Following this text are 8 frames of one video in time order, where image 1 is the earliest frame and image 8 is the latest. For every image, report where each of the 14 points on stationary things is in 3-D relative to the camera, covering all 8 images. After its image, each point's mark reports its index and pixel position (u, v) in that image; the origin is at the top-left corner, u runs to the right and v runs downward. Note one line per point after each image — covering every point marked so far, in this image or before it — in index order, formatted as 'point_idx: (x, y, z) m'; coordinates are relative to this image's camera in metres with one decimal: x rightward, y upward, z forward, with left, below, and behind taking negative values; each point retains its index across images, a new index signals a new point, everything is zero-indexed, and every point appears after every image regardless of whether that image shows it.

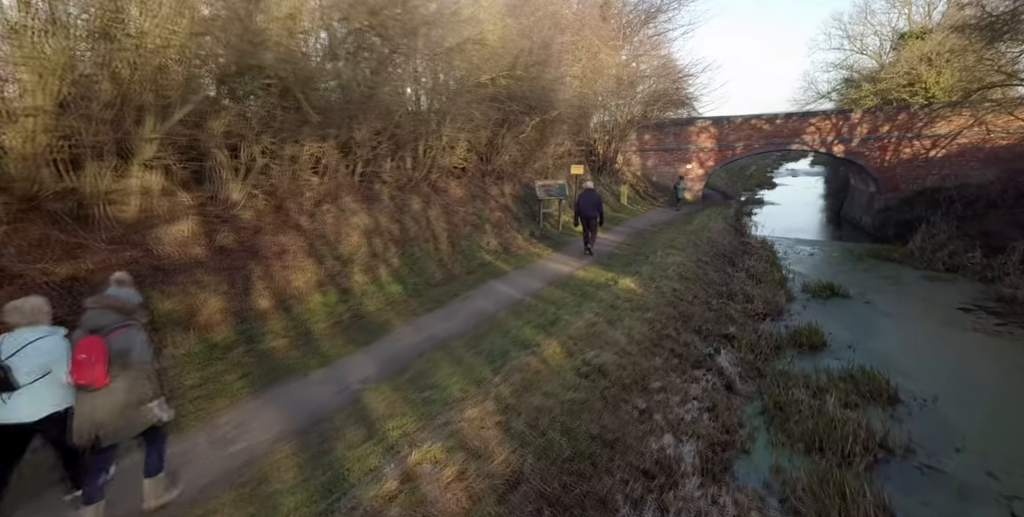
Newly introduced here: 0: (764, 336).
0: (+4.8, -1.5, +9.6) m
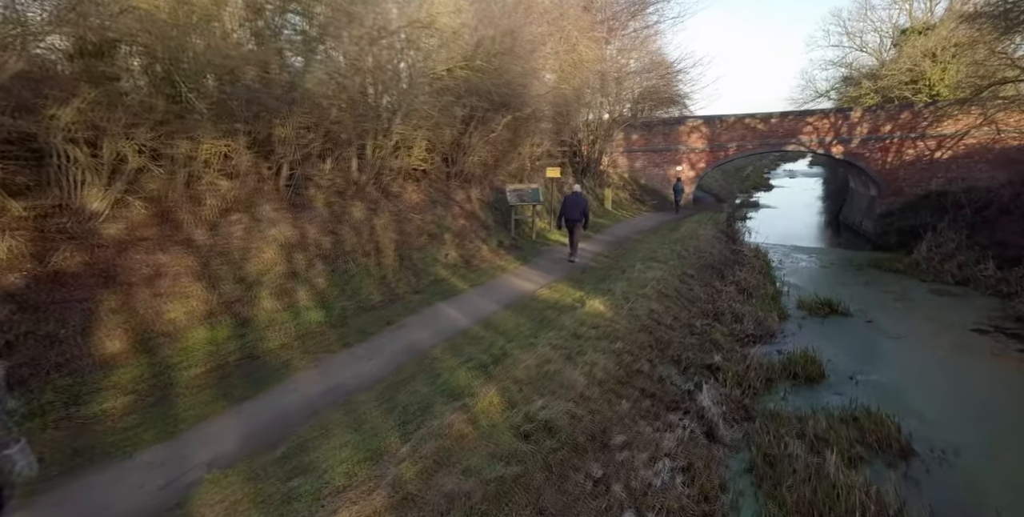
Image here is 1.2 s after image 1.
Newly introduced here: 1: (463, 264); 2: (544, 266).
0: (+4.0, -1.8, +8.4) m
1: (-1.0, -0.1, +10.2) m
2: (+0.8, -0.1, +11.1) m
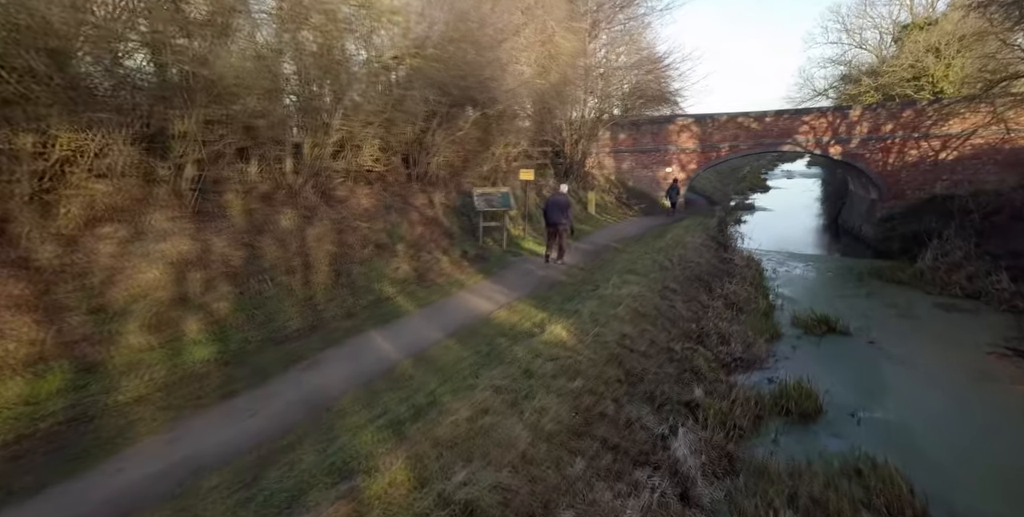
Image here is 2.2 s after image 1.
0: (+3.3, -2.1, +7.2) m
1: (-1.7, -0.4, +9.0) m
2: (+0.1, -0.4, +9.9) m
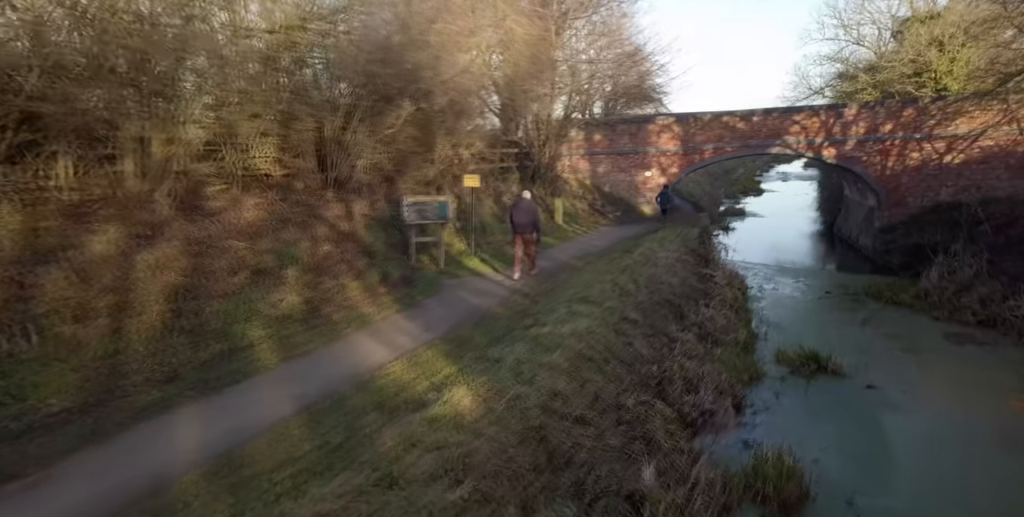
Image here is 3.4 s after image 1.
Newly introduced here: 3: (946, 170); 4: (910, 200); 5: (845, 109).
0: (+2.0, -2.5, +5.4) m
1: (-2.9, -0.8, +7.1) m
2: (-1.1, -0.8, +8.0) m
3: (+15.1, +3.1, +17.6) m
4: (+14.1, +2.1, +17.9) m
5: (+12.0, +5.4, +18.3) m
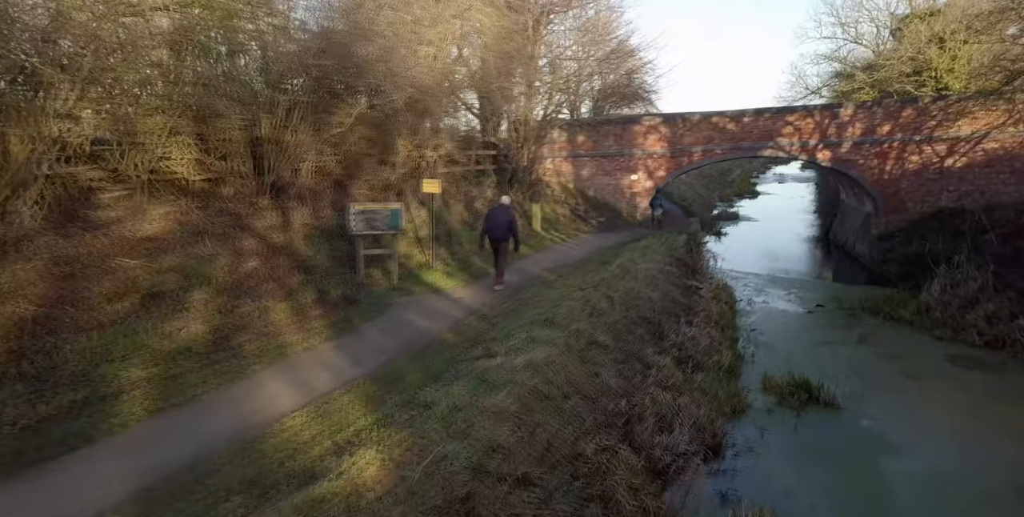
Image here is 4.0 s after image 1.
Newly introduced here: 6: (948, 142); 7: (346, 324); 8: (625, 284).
0: (+1.3, -2.8, +4.4) m
1: (-3.7, -1.1, +6.1) m
2: (-1.9, -1.1, +7.0) m
3: (+14.3, +2.8, +16.7) m
4: (+13.3, +1.8, +17.0) m
5: (+11.3, +5.1, +17.4) m
6: (+14.2, +3.8, +16.5) m
7: (-2.4, -0.9, +7.3) m
8: (+2.5, -0.5, +11.0) m
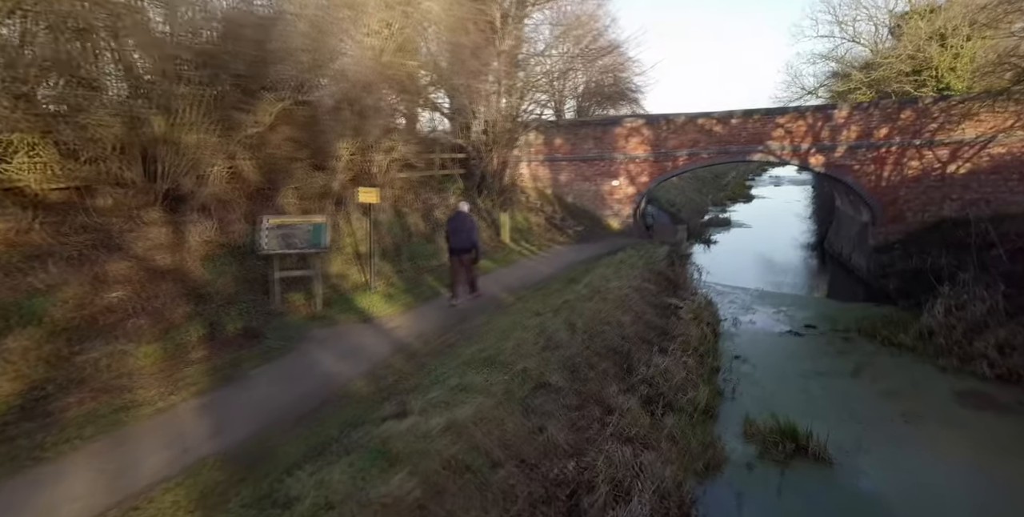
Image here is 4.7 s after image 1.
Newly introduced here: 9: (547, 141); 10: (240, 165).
0: (+0.5, -3.1, +3.1) m
1: (-4.5, -1.4, +4.7) m
2: (-2.7, -1.4, +5.6) m
3: (+13.4, +2.4, +15.5) m
4: (+12.4, +1.4, +15.8) m
5: (+10.3, +4.7, +16.2) m
6: (+13.3, +3.4, +15.4) m
7: (-3.3, -1.3, +6.0) m
8: (+1.6, -0.9, +9.7) m
9: (+1.3, +4.4, +18.8) m
10: (-4.4, +1.5, +8.2) m
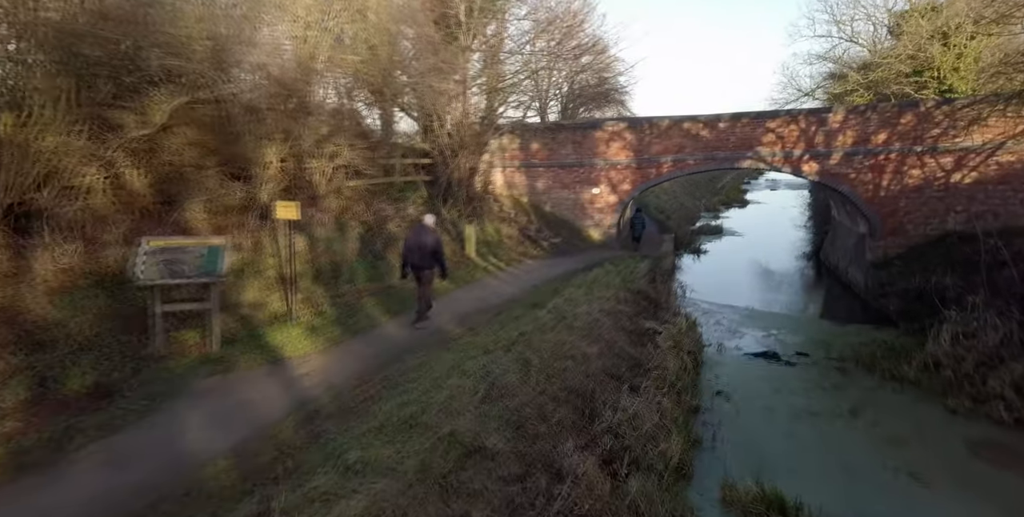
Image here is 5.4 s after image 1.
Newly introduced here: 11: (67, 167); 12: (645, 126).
0: (-0.3, -3.5, +1.8) m
1: (-5.3, -1.8, +3.4) m
2: (-3.6, -1.8, +4.3) m
3: (+12.5, +1.9, +14.4) m
4: (+11.5, +0.9, +14.6) m
5: (+9.4, +4.3, +15.0) m
6: (+12.4, +2.9, +14.2) m
7: (-4.1, -1.7, +4.7) m
8: (+0.7, -1.3, +8.4) m
9: (+0.4, +4.0, +17.5) m
10: (-5.2, +1.1, +6.8) m
11: (-5.5, +1.1, +6.1) m
12: (+4.3, +4.3, +16.4) m
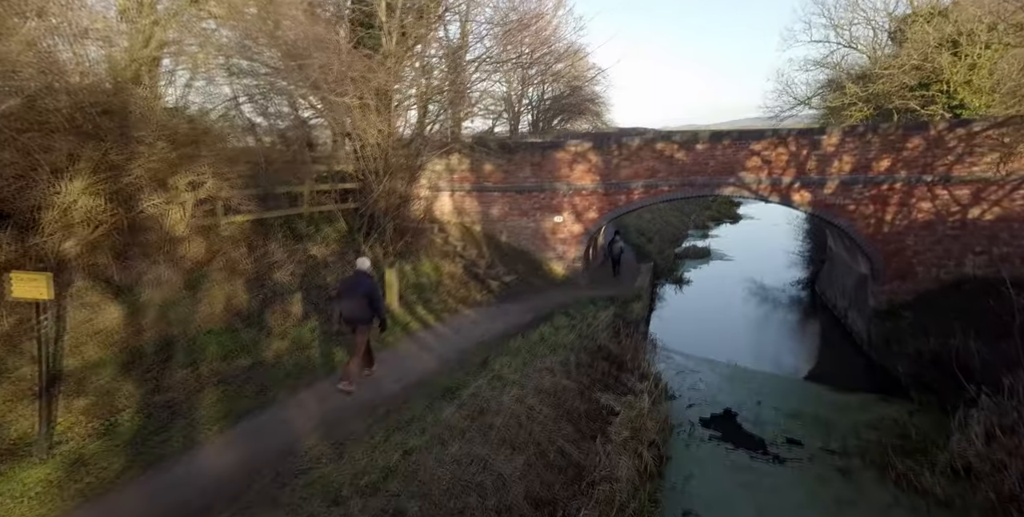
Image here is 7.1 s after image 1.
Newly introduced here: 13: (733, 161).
0: (-1.6, -4.5, -0.7) m
1: (-6.7, -2.7, +0.8) m
2: (-4.9, -2.8, +1.8) m
3: (+11.0, +0.7, +12.2) m
4: (+10.0, -0.3, +12.4) m
5: (+7.9, +3.1, +12.8) m
6: (+10.9, +1.7, +12.0) m
7: (-5.5, -2.7, +2.2) m
8: (-0.7, -2.4, +6.0) m
9: (-1.1, +2.8, +15.2) m
10: (-6.6, +0.1, +4.3) m
11: (-6.8, +0.2, +3.6) m
12: (+2.8, +3.1, +14.1) m
13: (+5.9, +2.6, +13.3) m
